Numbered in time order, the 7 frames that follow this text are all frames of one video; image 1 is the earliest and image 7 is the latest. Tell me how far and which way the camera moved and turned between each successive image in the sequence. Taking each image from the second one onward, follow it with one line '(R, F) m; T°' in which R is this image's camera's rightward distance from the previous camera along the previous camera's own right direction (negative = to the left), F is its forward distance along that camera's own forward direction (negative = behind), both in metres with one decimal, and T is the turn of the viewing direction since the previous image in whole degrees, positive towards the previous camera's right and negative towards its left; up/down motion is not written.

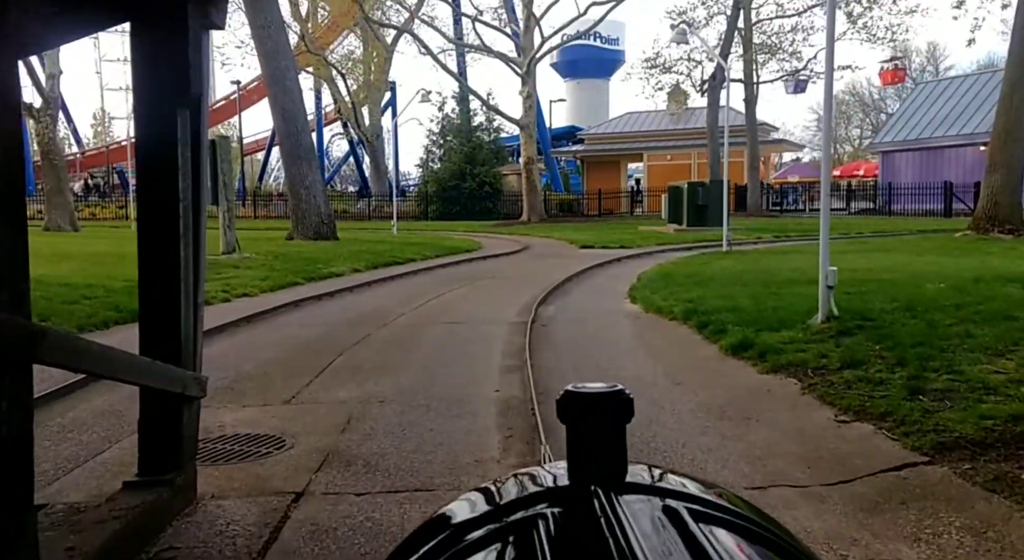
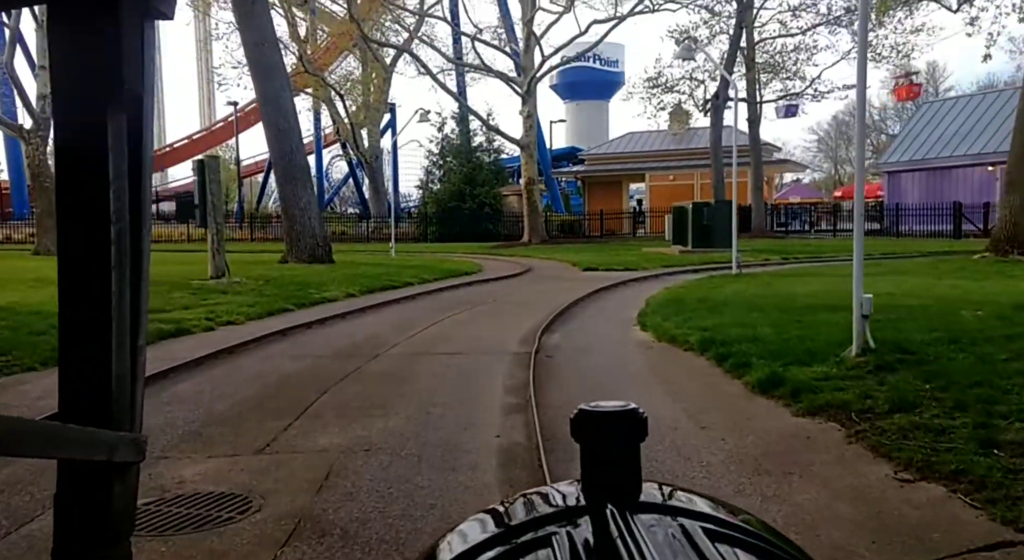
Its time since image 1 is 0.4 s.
(0.0, +0.7) m; 0°
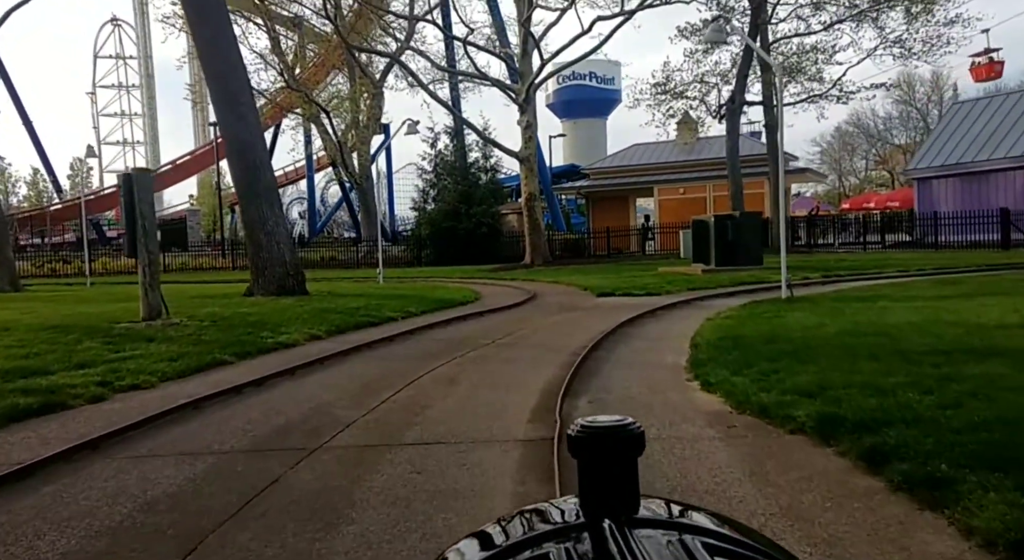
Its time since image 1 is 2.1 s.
(0.0, +3.2) m; 0°
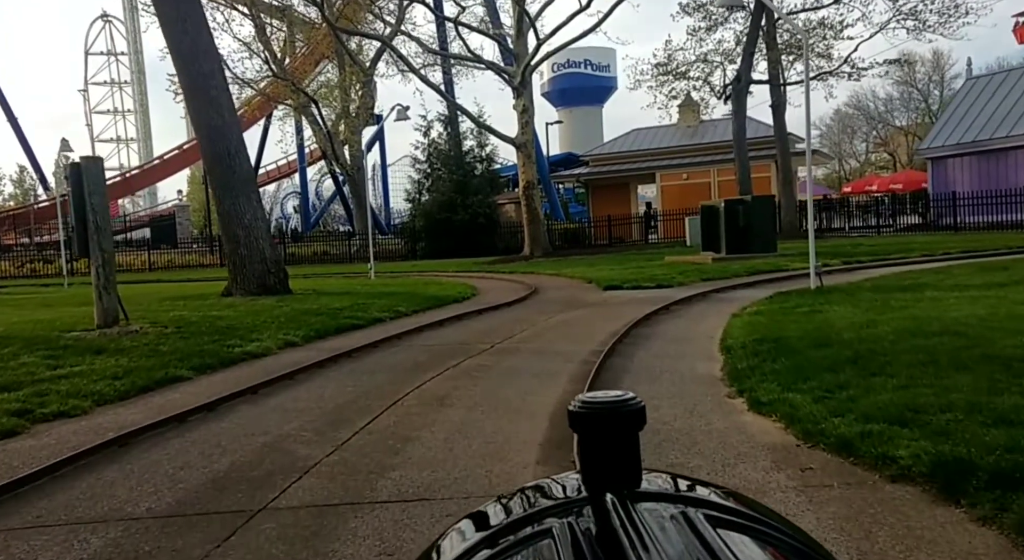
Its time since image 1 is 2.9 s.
(0.0, +1.5) m; 0°
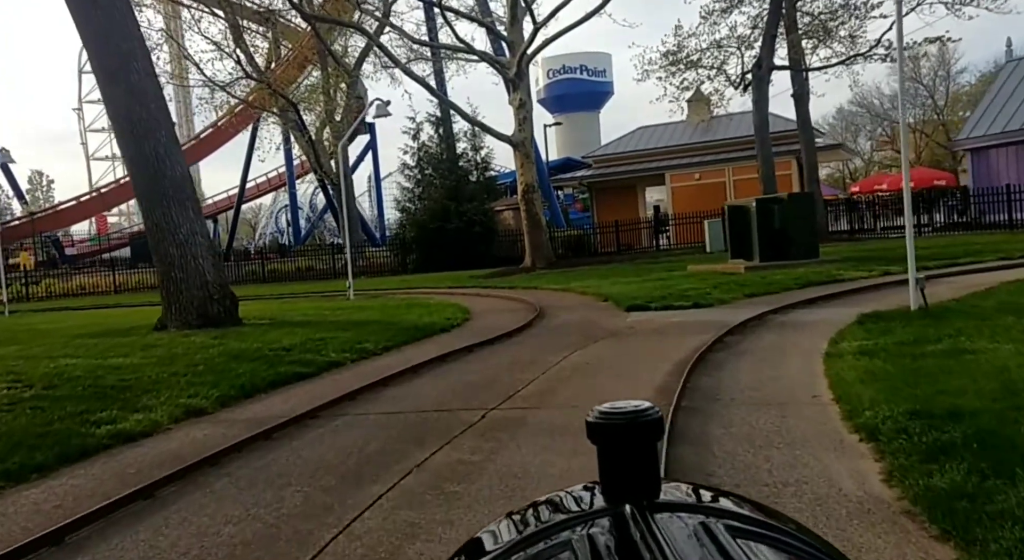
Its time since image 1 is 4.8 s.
(0.0, +3.5) m; 0°
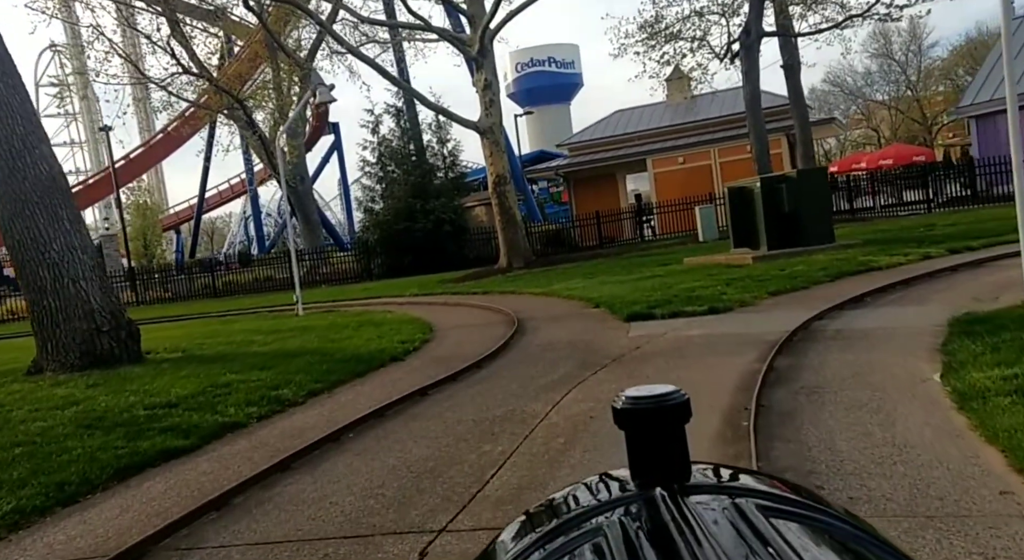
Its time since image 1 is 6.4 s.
(+0.1, +3.0) m; +2°
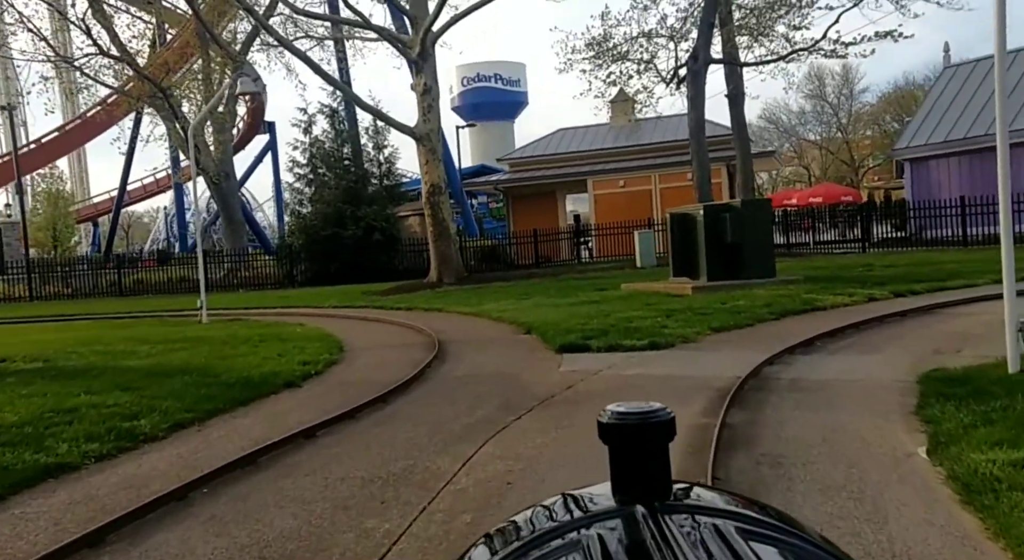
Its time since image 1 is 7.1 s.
(+0.2, +1.2) m; +5°
